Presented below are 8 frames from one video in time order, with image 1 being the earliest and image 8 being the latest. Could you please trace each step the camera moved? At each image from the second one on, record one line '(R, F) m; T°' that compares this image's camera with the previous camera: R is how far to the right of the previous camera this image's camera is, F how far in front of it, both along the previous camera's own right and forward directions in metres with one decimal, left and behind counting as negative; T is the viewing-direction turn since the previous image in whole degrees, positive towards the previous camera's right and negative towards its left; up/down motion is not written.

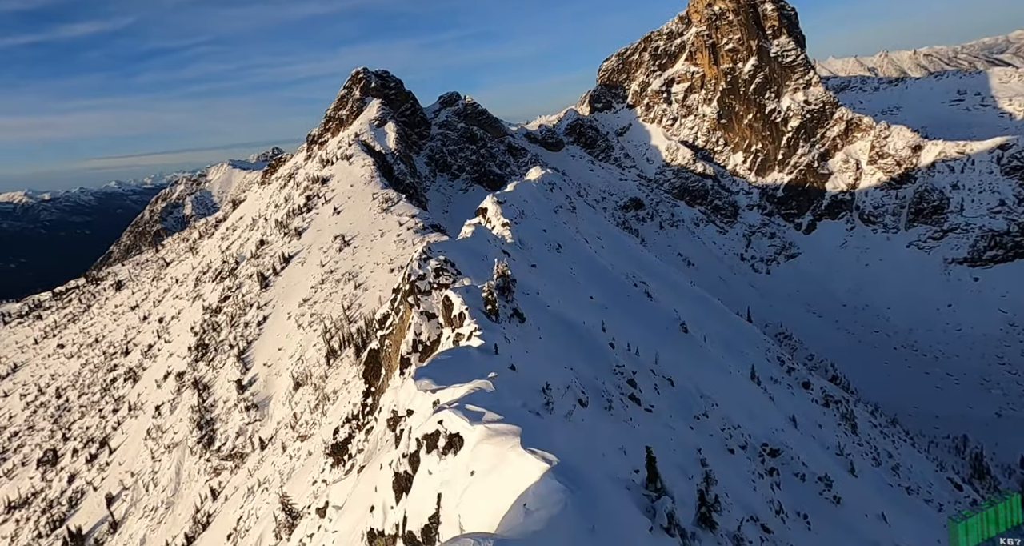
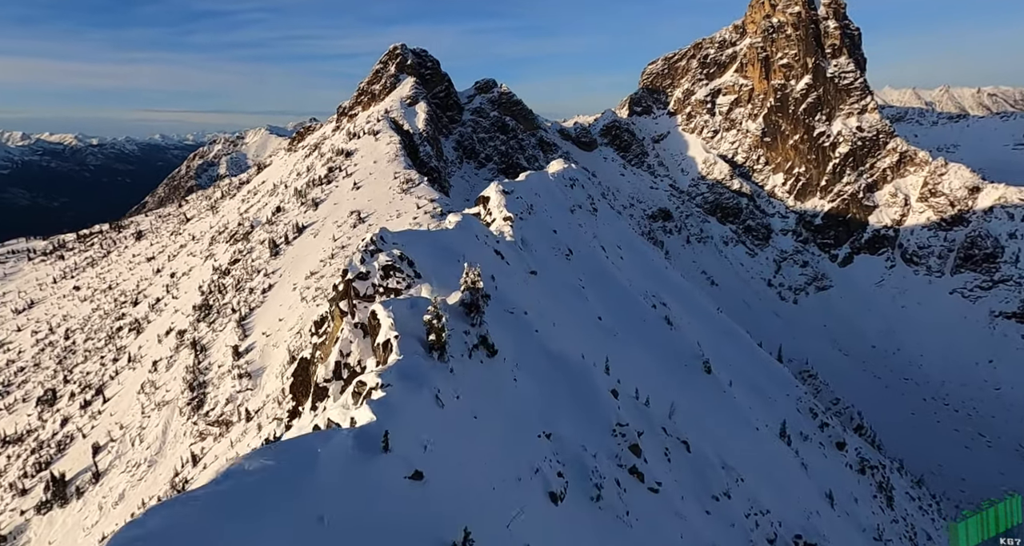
(+0.6, +3.2) m; -2°
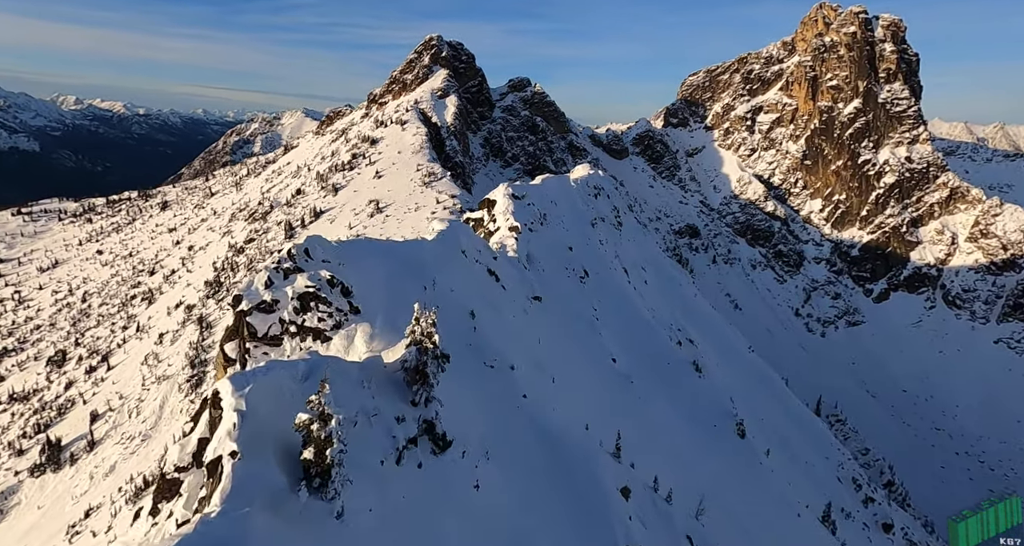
(+0.4, +2.8) m; -2°
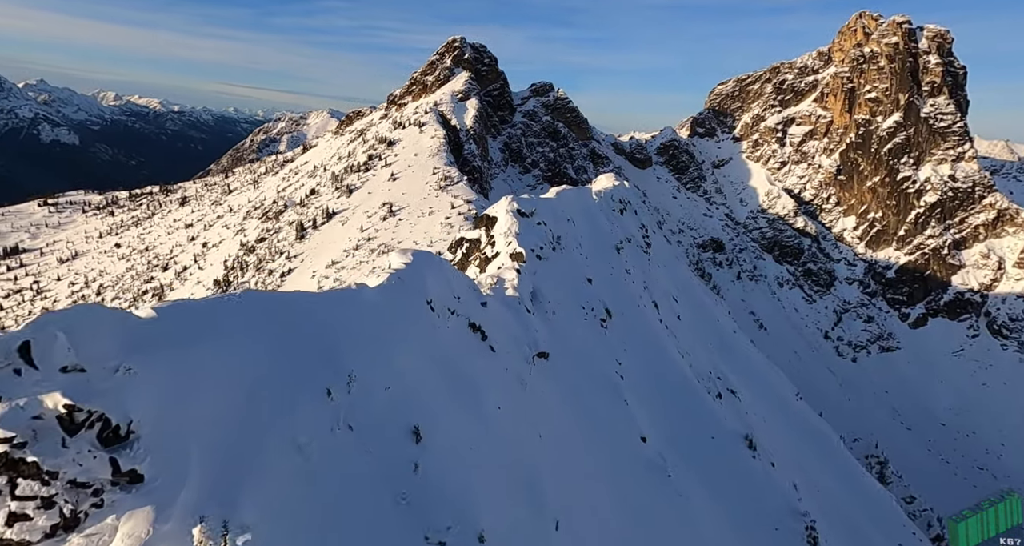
(+0.3, +3.0) m; -2°
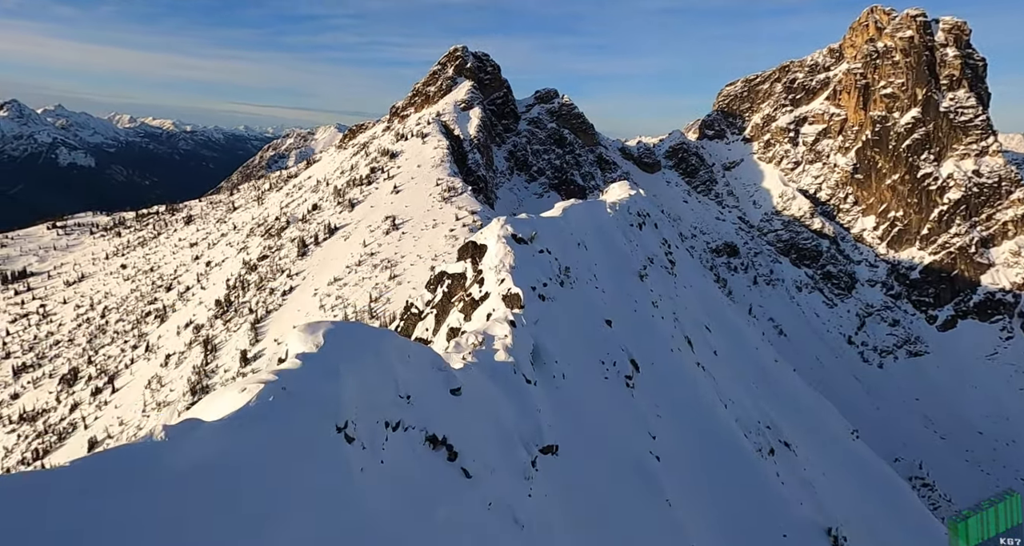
(+0.4, +2.3) m; -1°
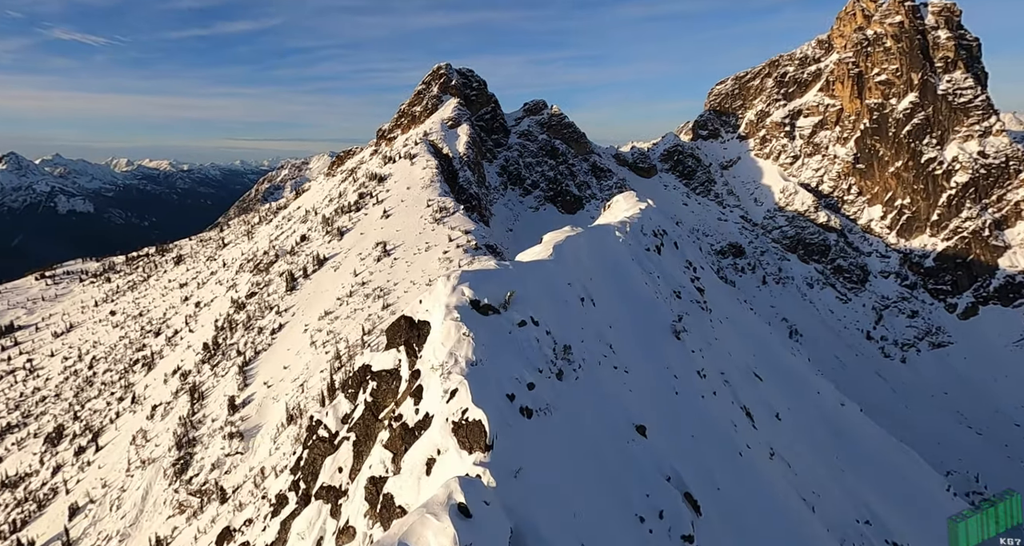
(+0.6, +3.3) m; 0°
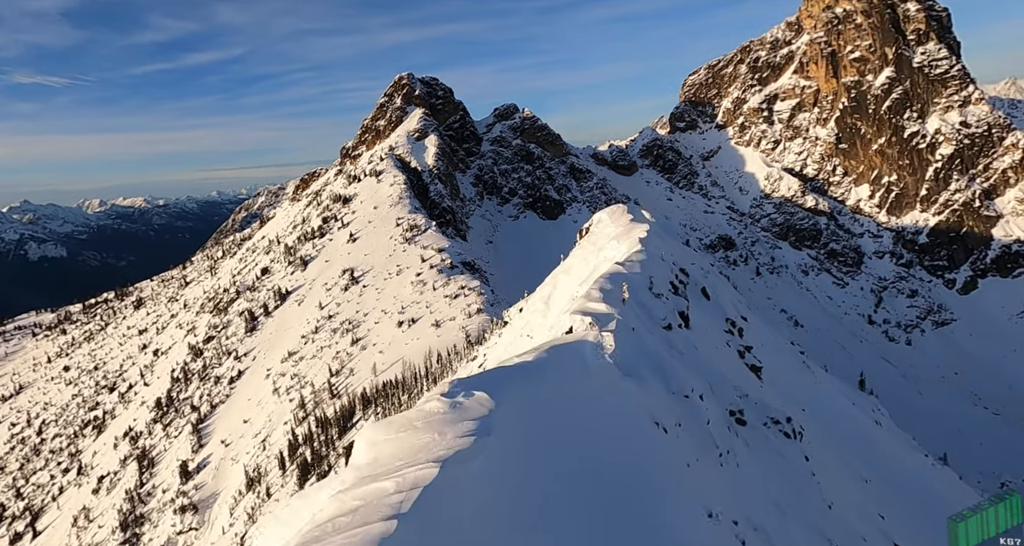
(+0.9, +6.0) m; +1°
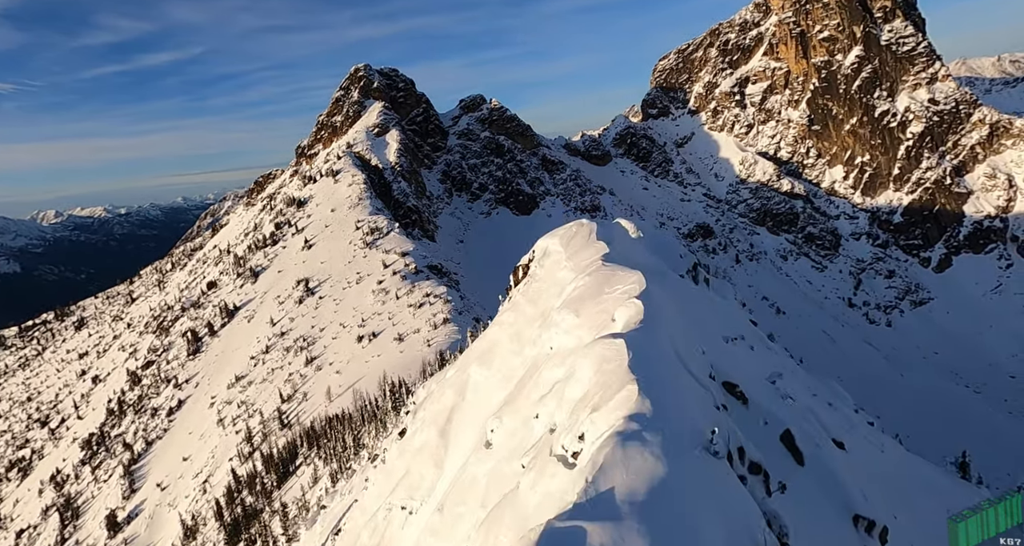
(+0.5, +5.5) m; +2°
